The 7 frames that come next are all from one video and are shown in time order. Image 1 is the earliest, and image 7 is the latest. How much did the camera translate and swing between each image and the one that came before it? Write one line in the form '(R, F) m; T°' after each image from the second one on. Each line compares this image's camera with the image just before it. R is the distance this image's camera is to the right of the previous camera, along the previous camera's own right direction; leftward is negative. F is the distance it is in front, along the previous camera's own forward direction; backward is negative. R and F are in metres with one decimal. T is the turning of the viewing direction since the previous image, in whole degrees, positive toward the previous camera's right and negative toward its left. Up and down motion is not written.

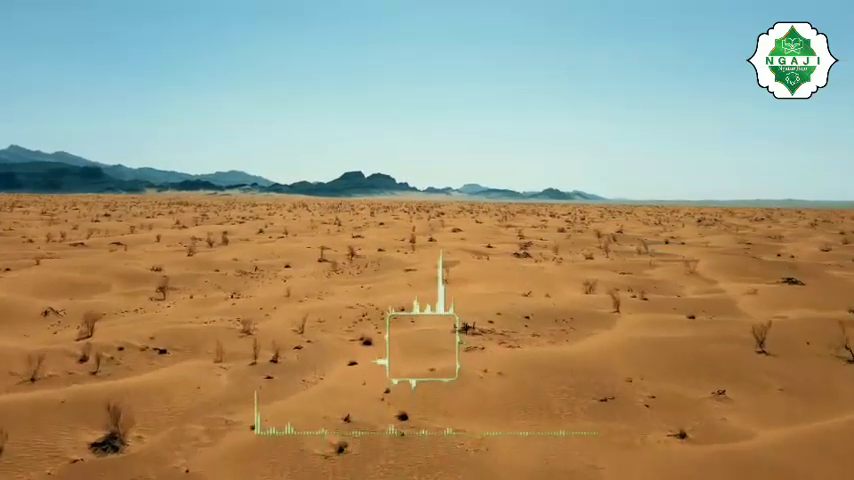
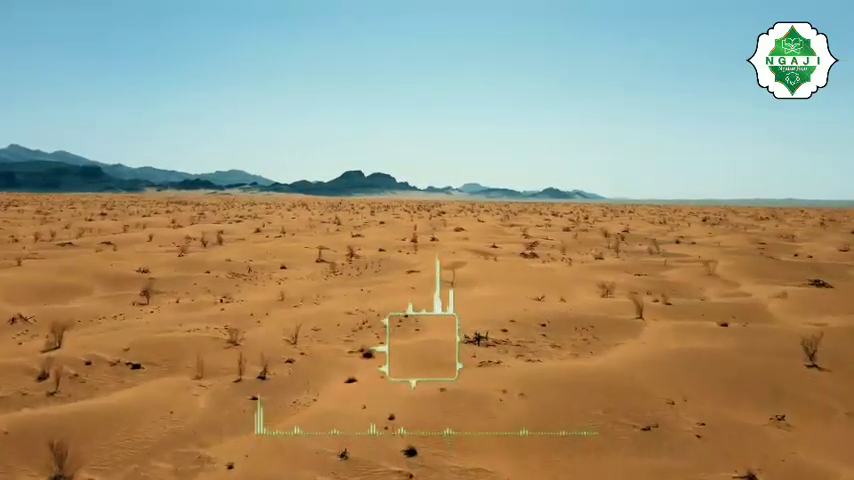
(-0.1, +0.9) m; 0°
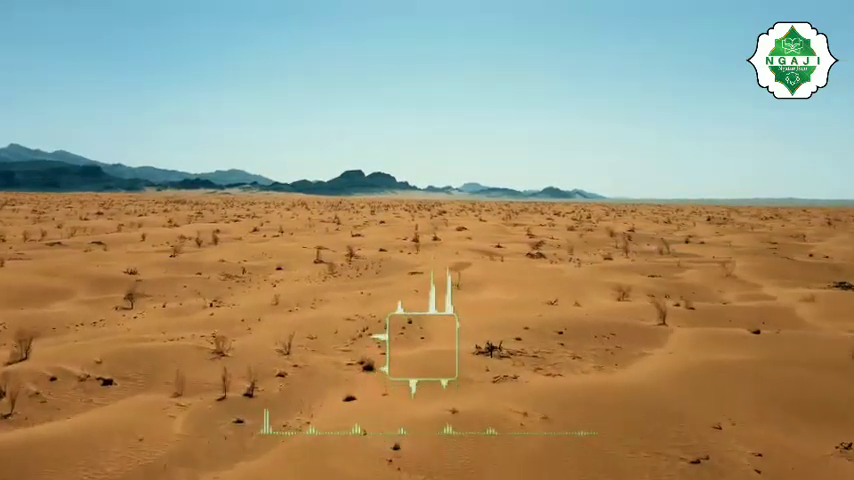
(-0.1, +0.8) m; 0°
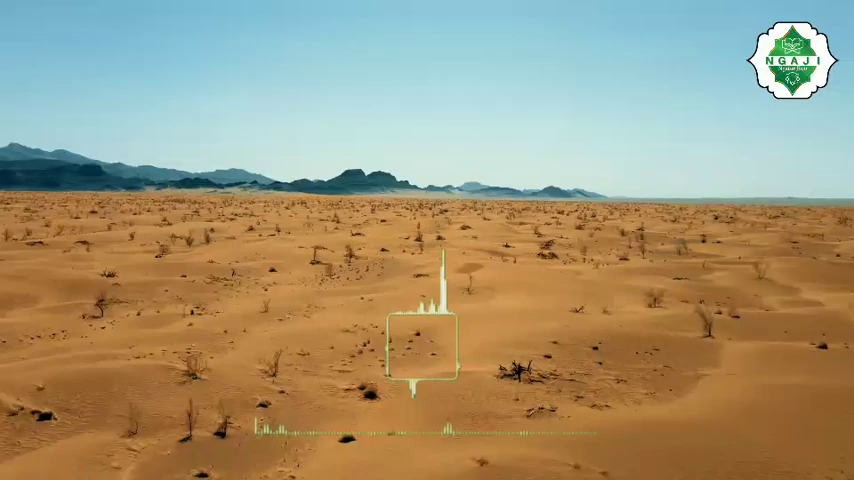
(-0.2, +1.3) m; 0°
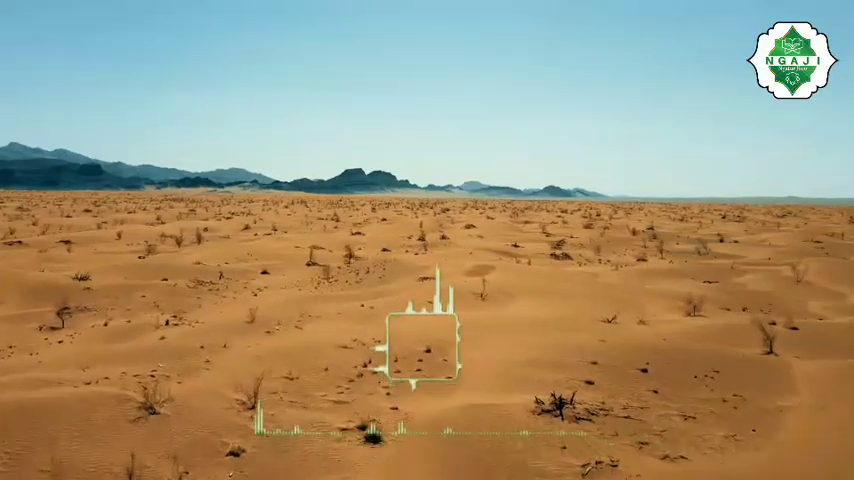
(-0.1, +1.2) m; 0°
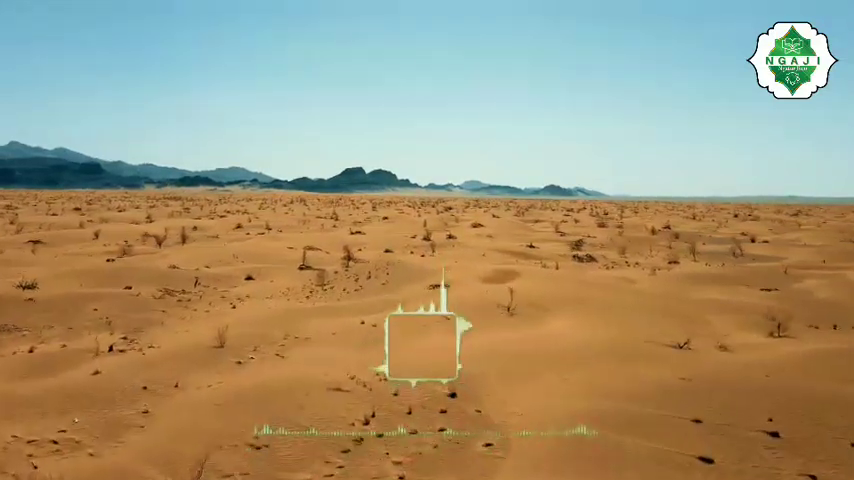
(-0.2, +1.9) m; 0°
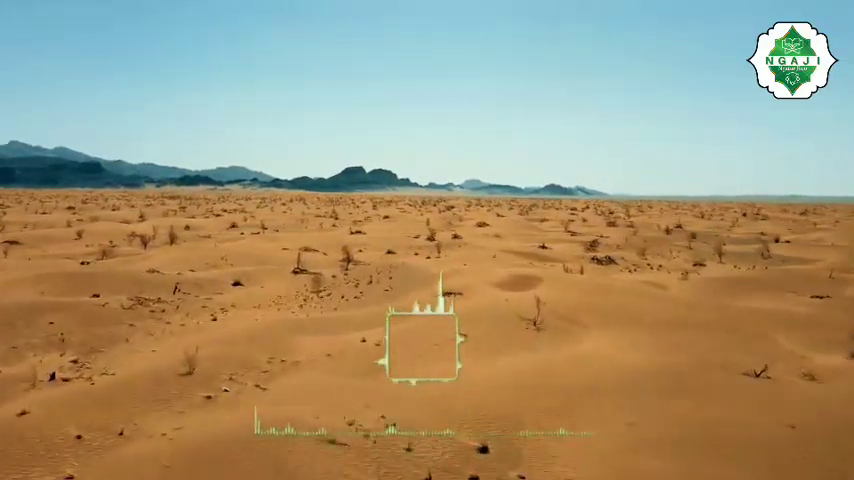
(-0.2, +1.2) m; 0°
